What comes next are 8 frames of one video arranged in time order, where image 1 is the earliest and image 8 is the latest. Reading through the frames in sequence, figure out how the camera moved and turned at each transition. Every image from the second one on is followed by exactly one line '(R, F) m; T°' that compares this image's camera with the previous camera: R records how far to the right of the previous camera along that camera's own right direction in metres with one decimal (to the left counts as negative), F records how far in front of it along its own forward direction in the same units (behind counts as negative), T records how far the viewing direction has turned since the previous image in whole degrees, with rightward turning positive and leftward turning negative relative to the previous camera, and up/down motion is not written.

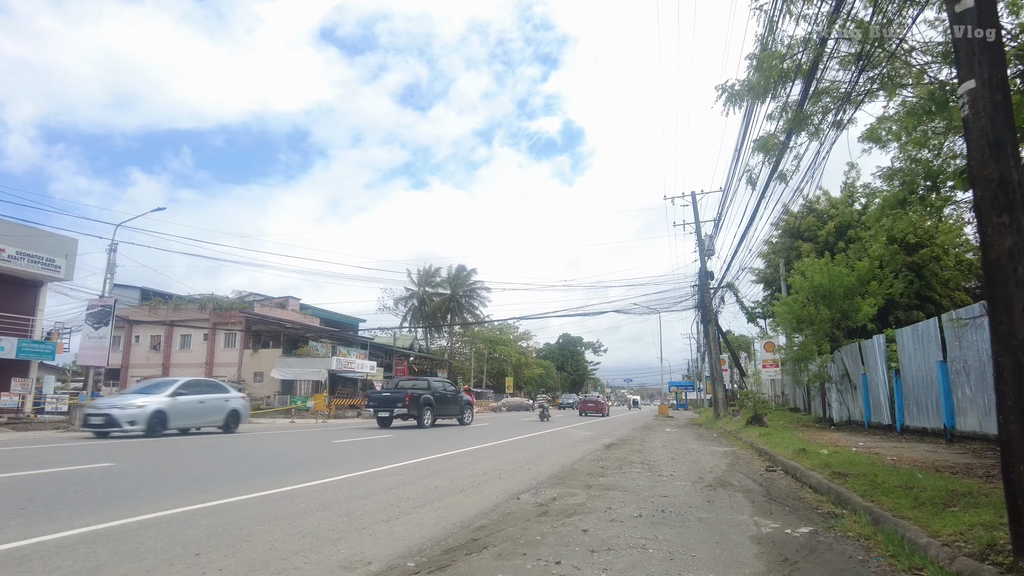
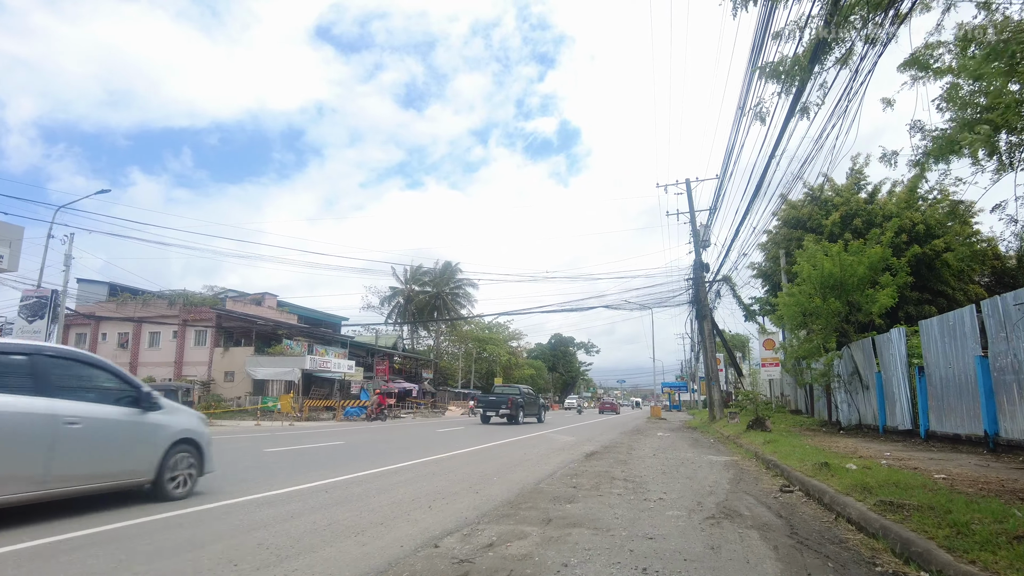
(+0.6, +2.2) m; +1°
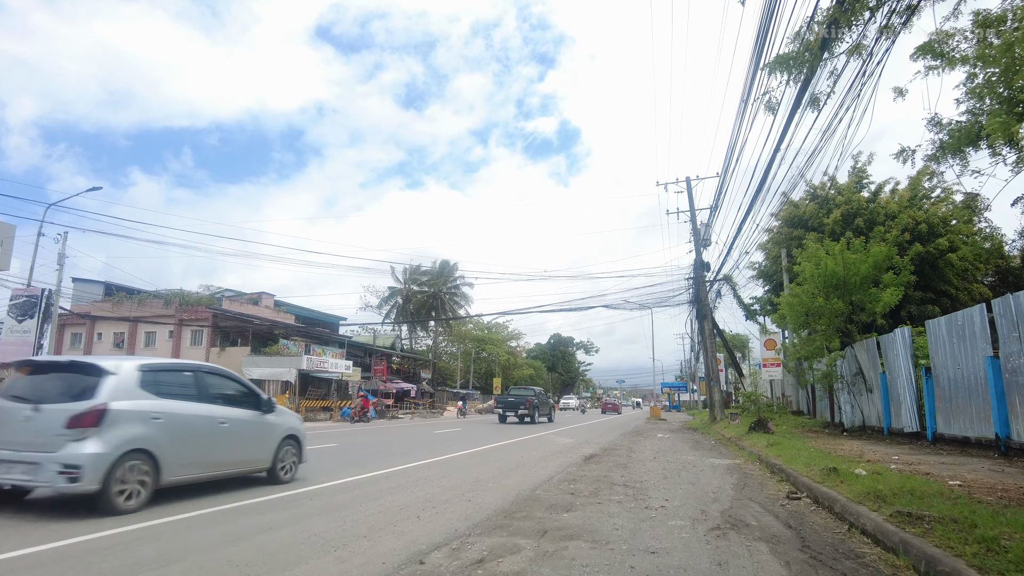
(+0.1, +0.4) m; 0°
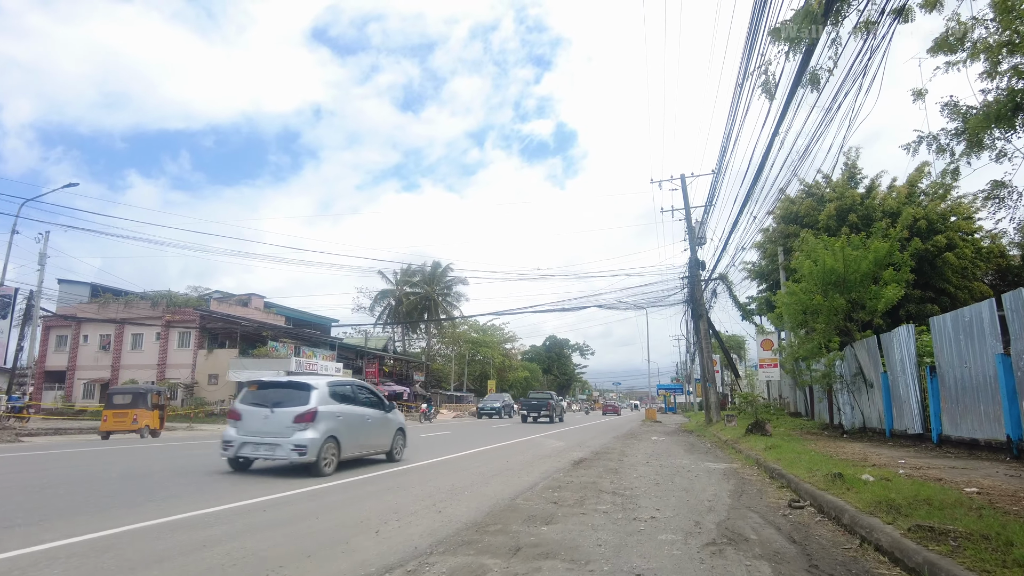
(+0.2, +0.6) m; 0°
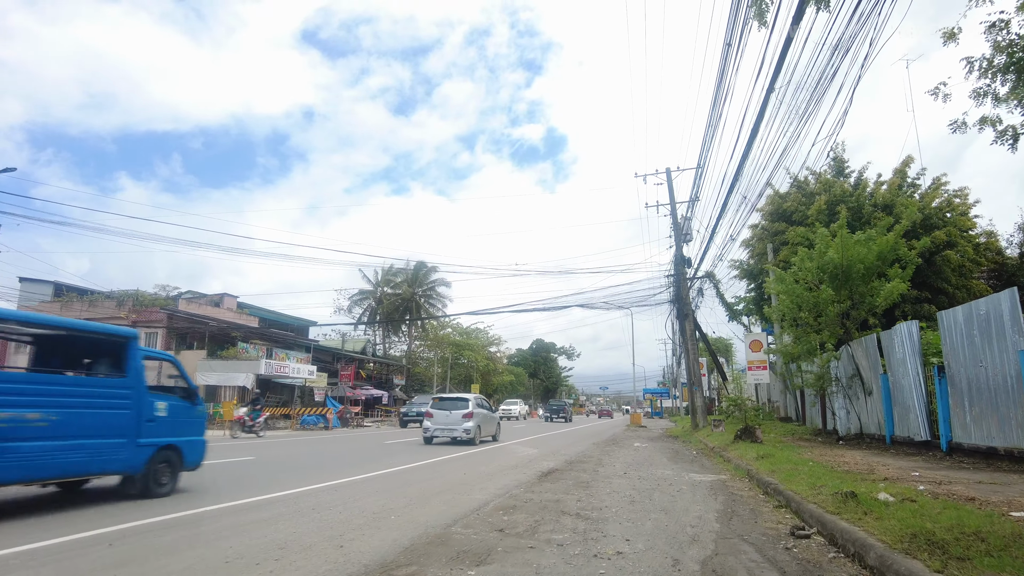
(+0.5, +1.4) m; +1°
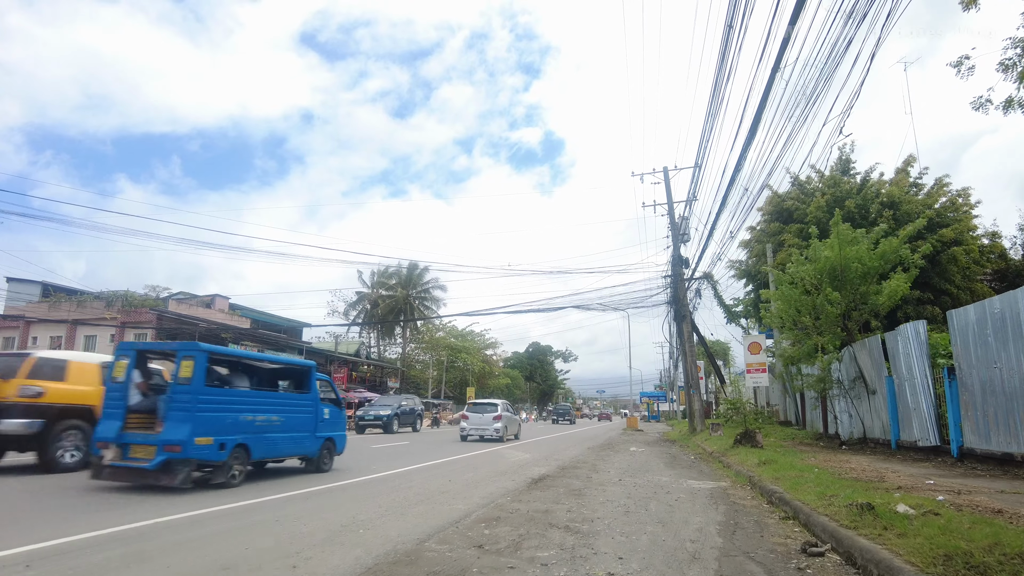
(+0.1, +0.6) m; 0°
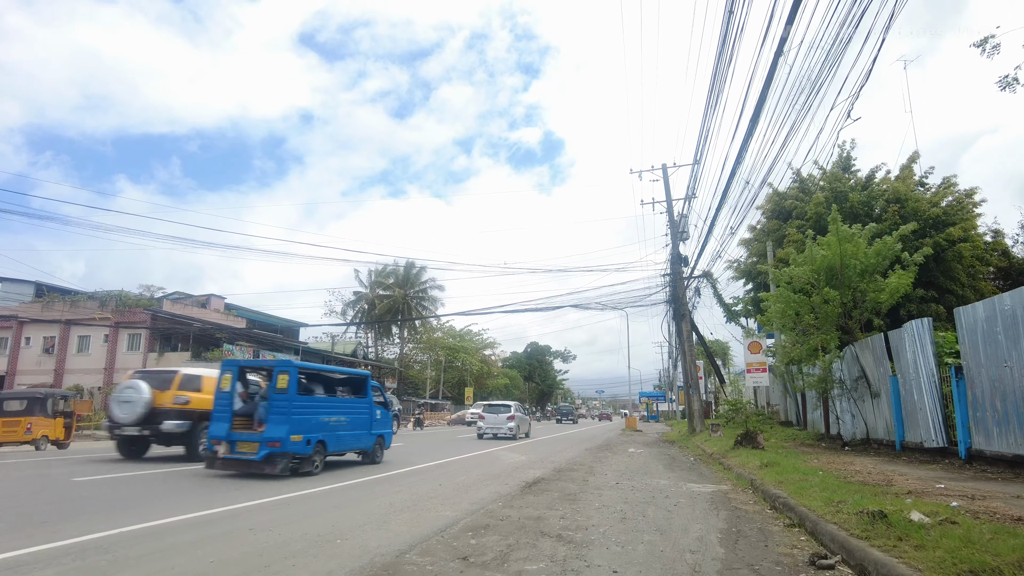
(+0.1, +0.4) m; 0°
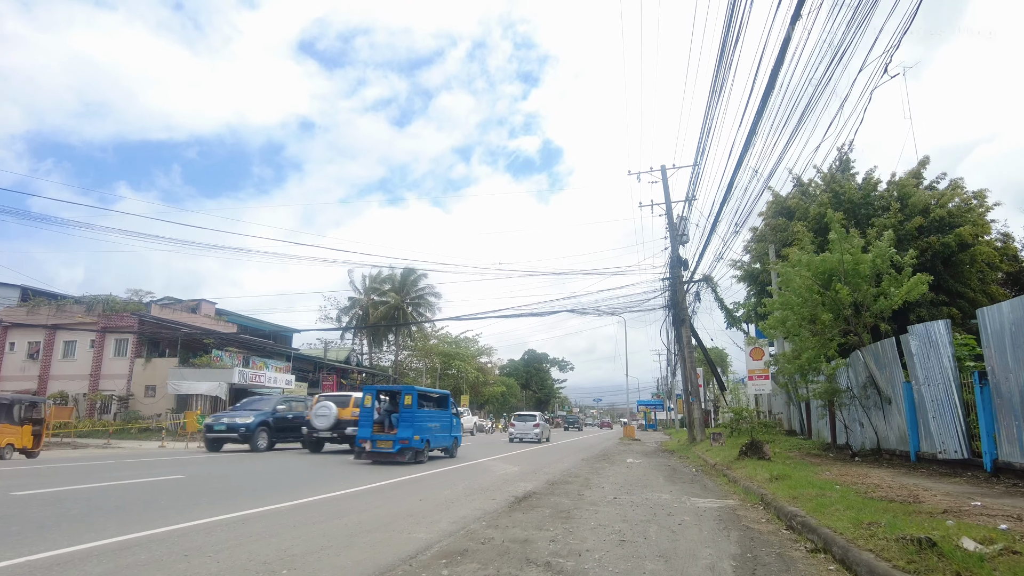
(+0.1, +0.8) m; 0°
